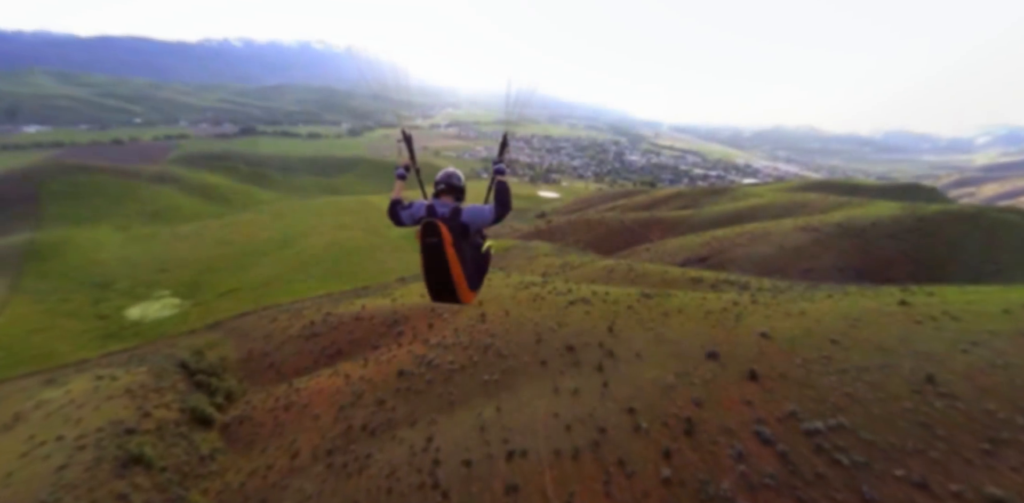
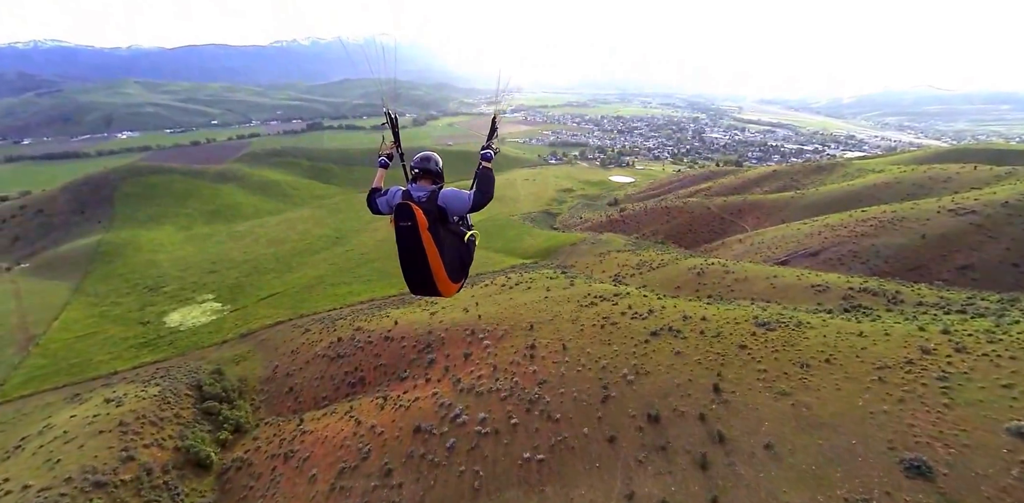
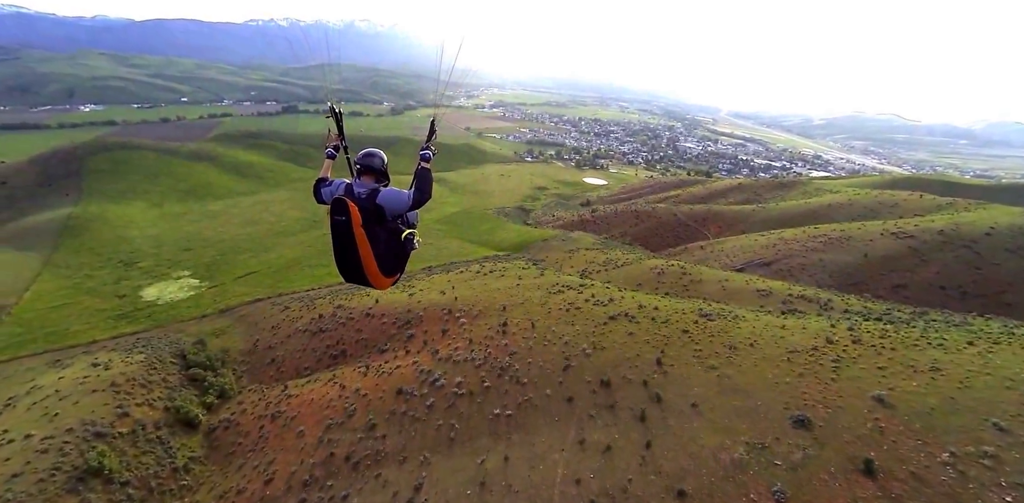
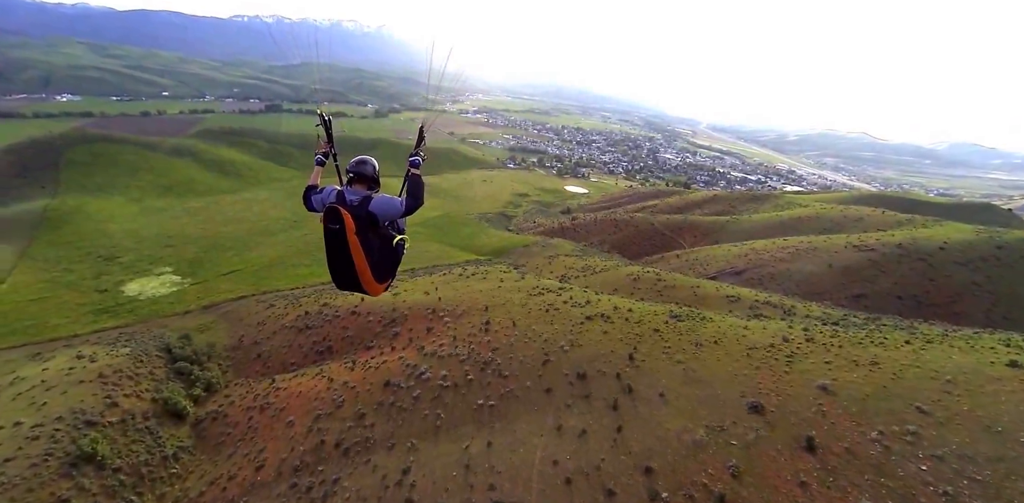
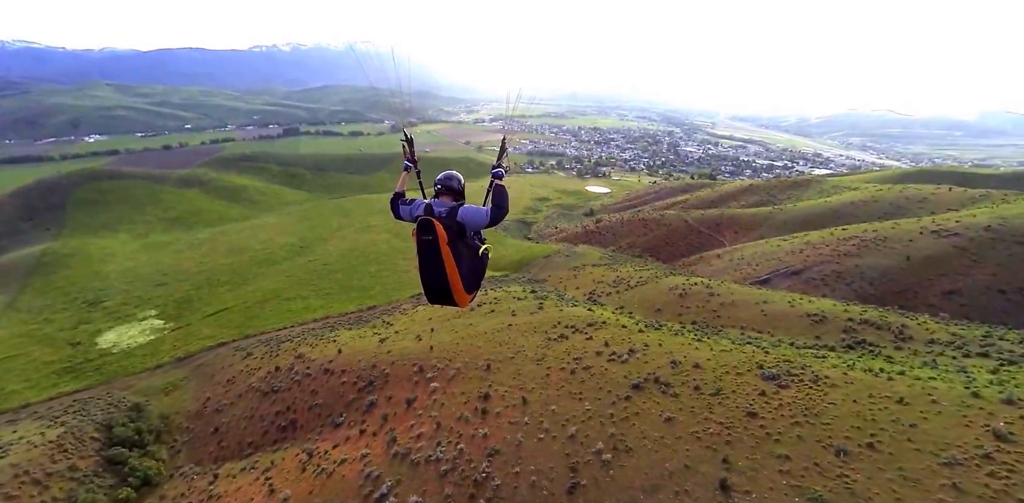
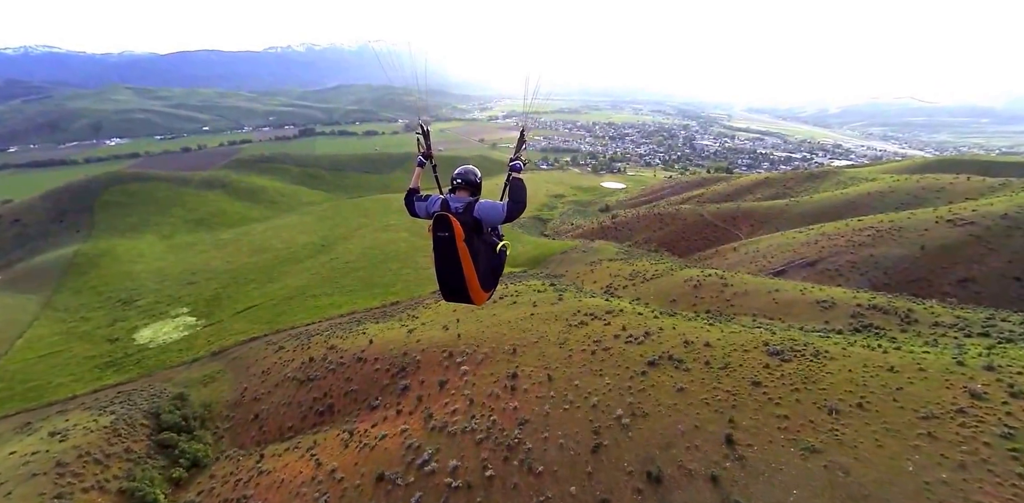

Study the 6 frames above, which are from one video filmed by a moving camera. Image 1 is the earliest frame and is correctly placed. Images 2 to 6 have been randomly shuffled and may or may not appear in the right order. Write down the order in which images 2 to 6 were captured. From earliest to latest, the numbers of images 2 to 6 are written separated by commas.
4, 3, 2, 6, 5
